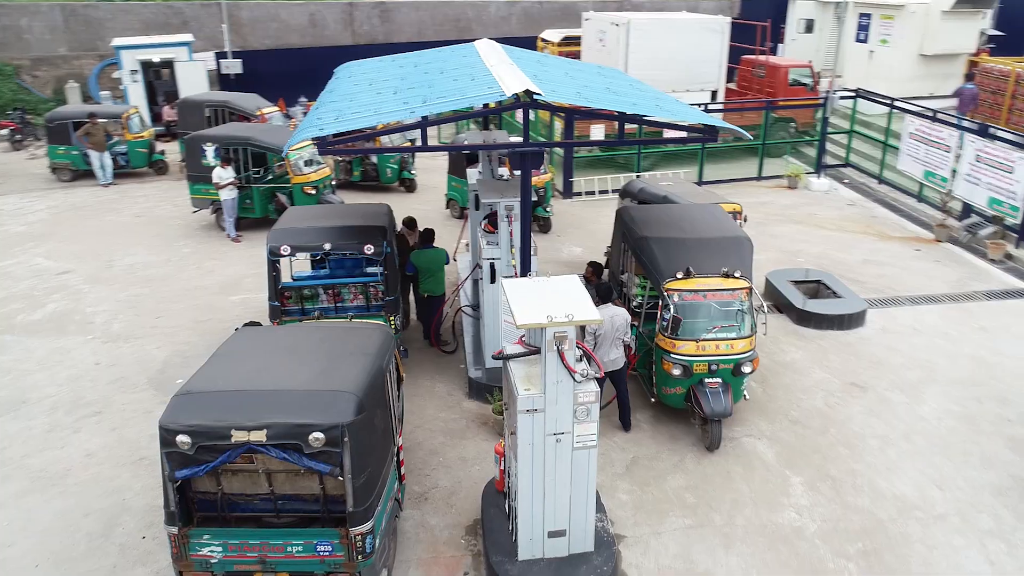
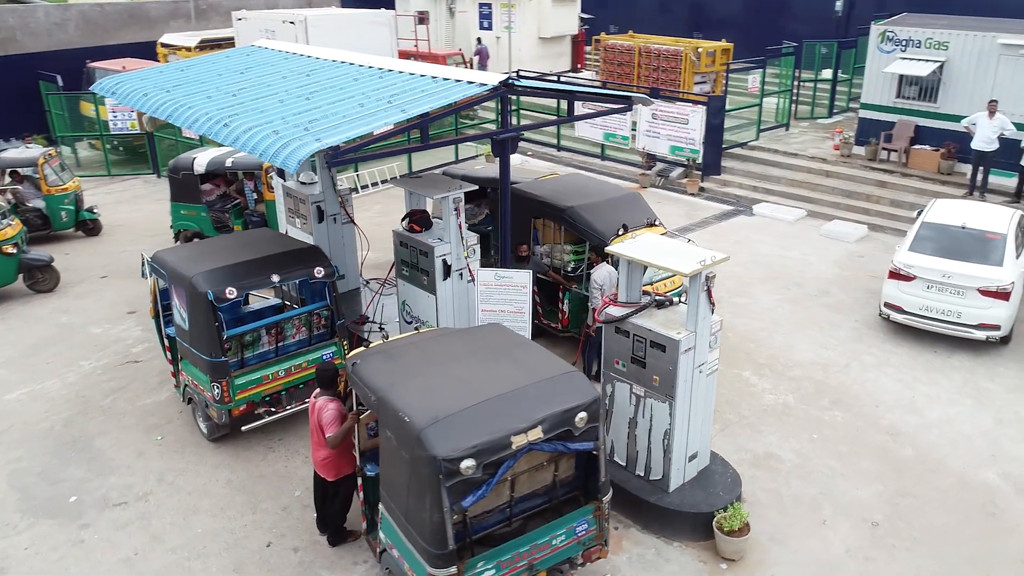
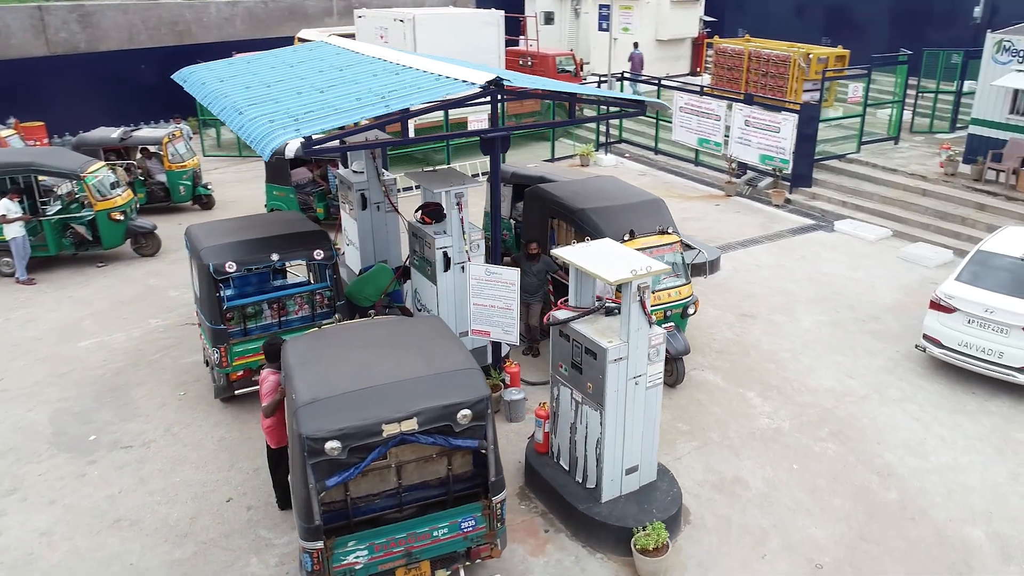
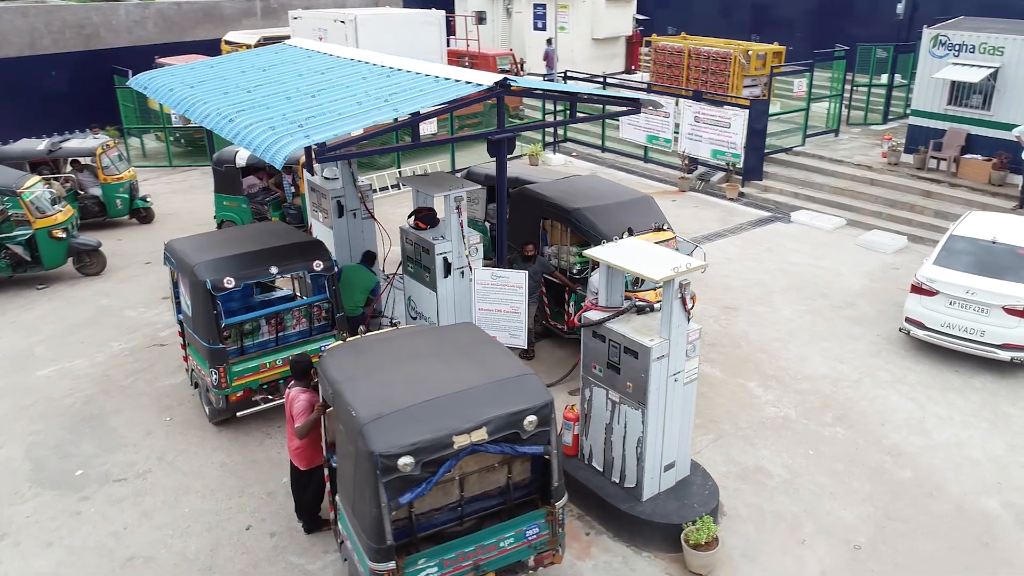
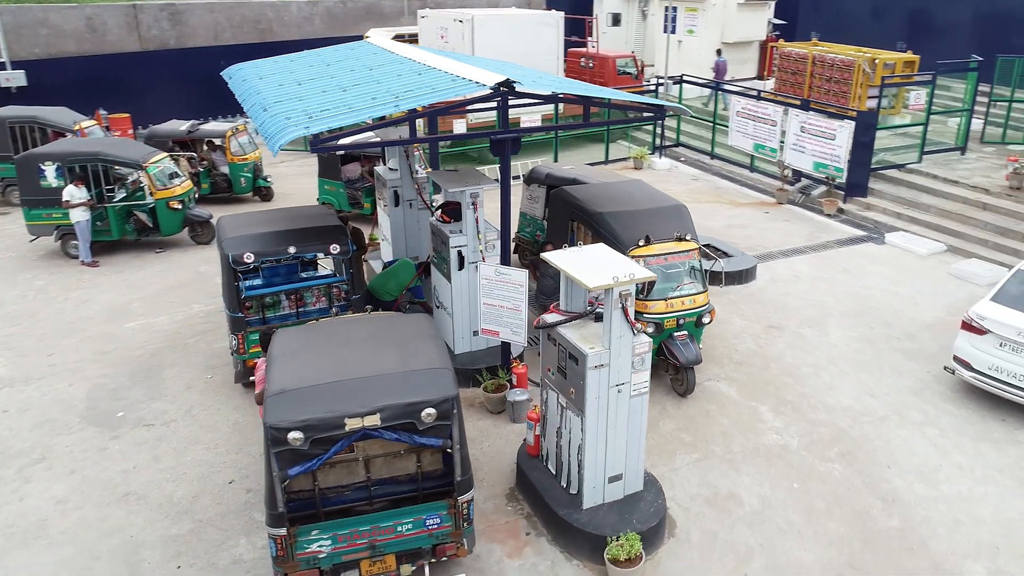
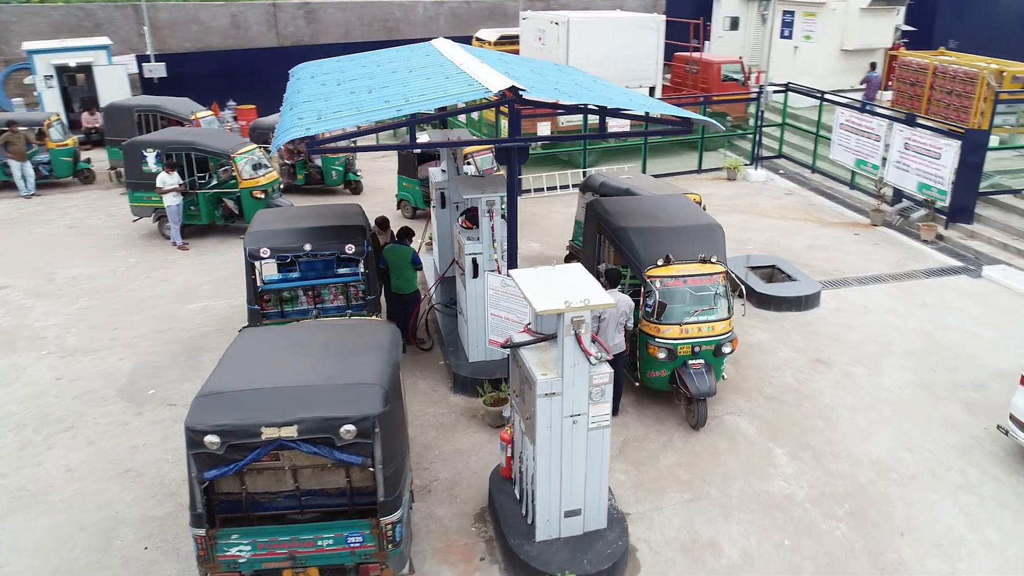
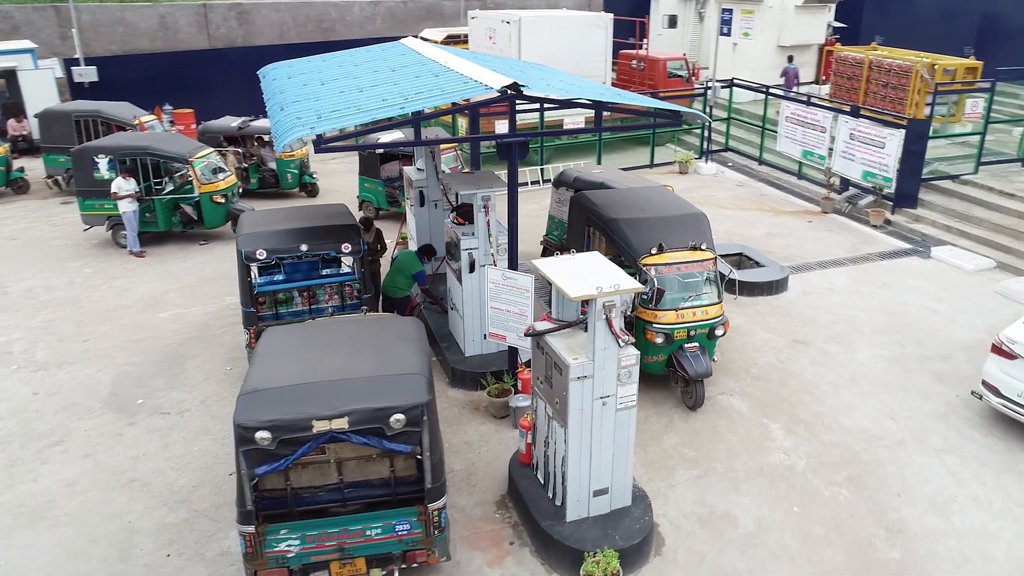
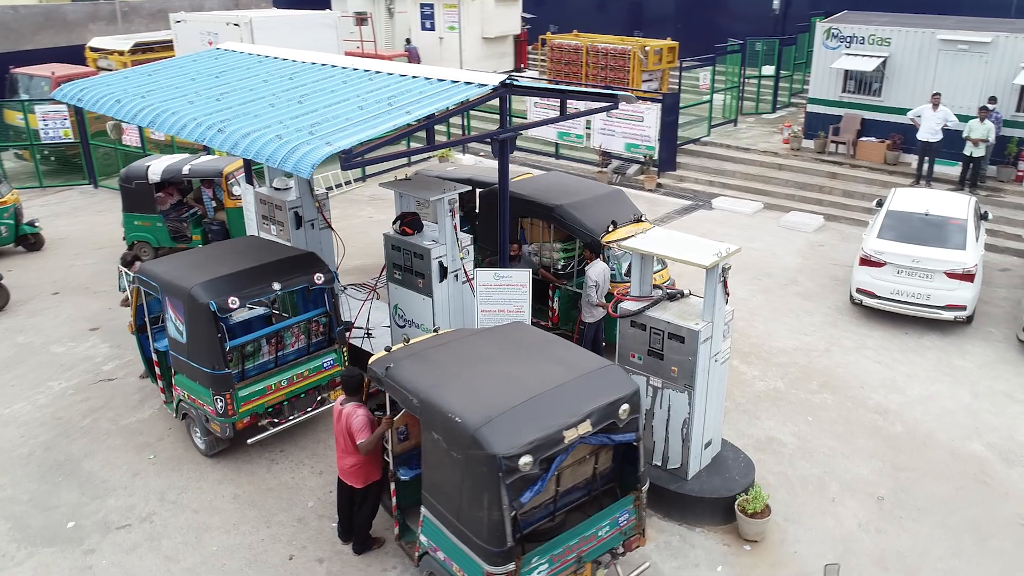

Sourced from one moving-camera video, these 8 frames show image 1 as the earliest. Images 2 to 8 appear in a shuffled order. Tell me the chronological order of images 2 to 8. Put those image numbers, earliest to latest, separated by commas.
6, 7, 5, 3, 4, 2, 8
